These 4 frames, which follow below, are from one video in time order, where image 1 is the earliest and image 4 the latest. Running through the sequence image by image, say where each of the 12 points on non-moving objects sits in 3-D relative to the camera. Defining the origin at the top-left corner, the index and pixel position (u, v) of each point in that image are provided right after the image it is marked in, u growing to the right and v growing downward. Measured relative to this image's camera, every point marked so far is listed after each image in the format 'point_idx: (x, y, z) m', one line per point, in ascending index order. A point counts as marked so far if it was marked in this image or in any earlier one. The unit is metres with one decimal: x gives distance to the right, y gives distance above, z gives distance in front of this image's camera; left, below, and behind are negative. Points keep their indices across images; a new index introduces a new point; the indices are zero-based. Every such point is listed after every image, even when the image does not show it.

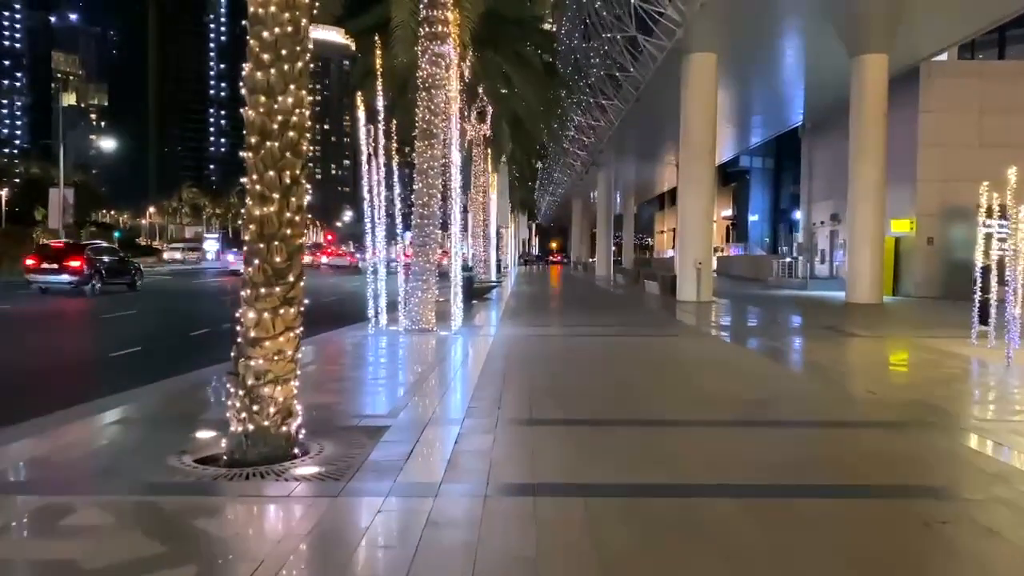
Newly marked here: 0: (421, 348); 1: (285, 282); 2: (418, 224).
0: (-1.6, -1.2, +15.3) m
1: (-1.7, 0.0, +6.3) m
2: (-1.8, +1.2, +16.5) m
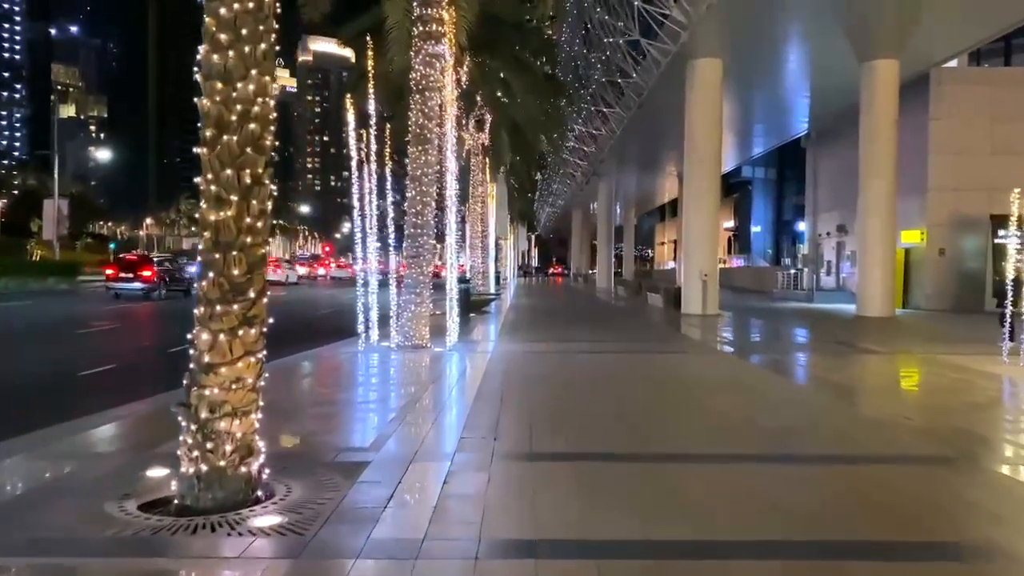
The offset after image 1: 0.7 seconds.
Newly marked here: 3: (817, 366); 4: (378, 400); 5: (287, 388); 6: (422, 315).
0: (-1.6, -1.4, +14.4) m
1: (-1.7, -0.1, +5.4) m
2: (-1.9, +1.0, +15.7) m
3: (+6.2, -1.6, +17.6) m
4: (-1.8, -1.6, +11.9) m
5: (-3.3, -1.5, +12.7) m
6: (-1.7, -0.5, +15.7) m
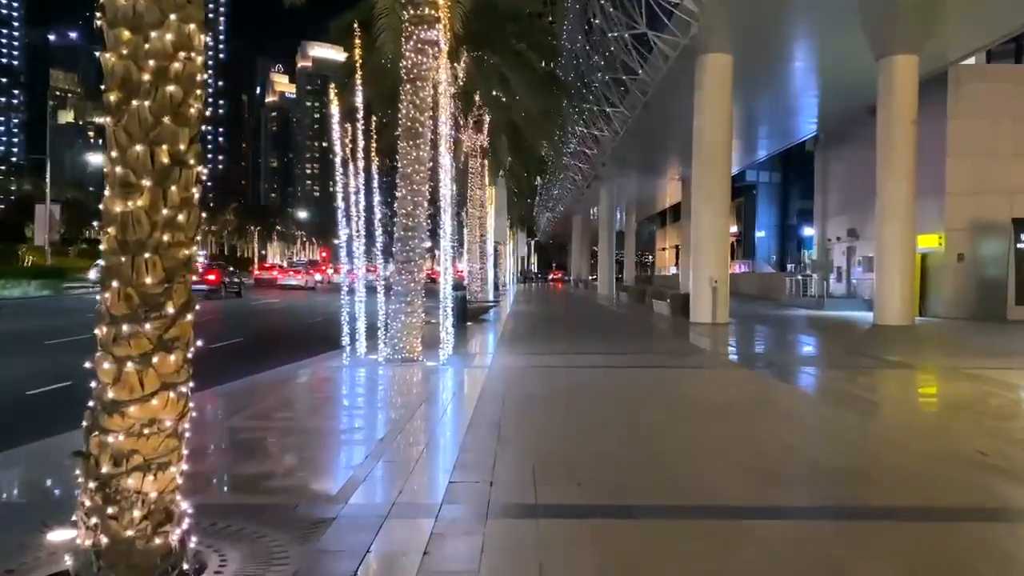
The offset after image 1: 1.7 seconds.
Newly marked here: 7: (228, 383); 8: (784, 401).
0: (-1.6, -1.5, +13.1) m
1: (-1.7, -0.1, +4.1) m
2: (-1.9, +0.9, +14.4) m
3: (+6.2, -1.7, +16.3) m
4: (-1.9, -1.7, +10.6) m
5: (-3.3, -1.6, +11.4) m
6: (-1.7, -0.7, +14.4) m
7: (-4.4, -1.5, +13.6) m
8: (+4.0, -1.7, +12.7) m
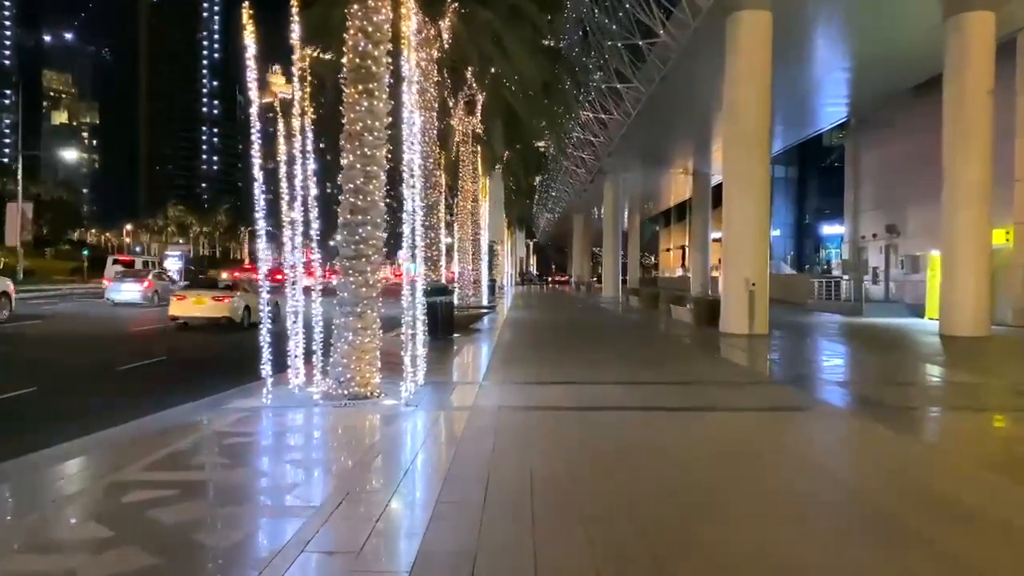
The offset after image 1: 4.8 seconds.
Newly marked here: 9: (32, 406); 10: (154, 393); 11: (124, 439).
0: (-1.7, -1.6, +9.1) m
1: (-1.7, -0.2, +0.1) m
2: (-1.9, +0.8, +10.3) m
3: (+6.1, -1.8, +12.2) m
4: (-1.9, -1.8, +6.5) m
5: (-3.4, -1.7, +7.3) m
6: (-1.7, -0.7, +10.4) m
7: (-4.5, -1.6, +9.6) m
8: (+3.9, -1.8, +8.6) m
9: (-6.6, -1.6, +11.8) m
10: (-5.5, -1.6, +13.2) m
11: (-4.2, -1.6, +9.3) m
